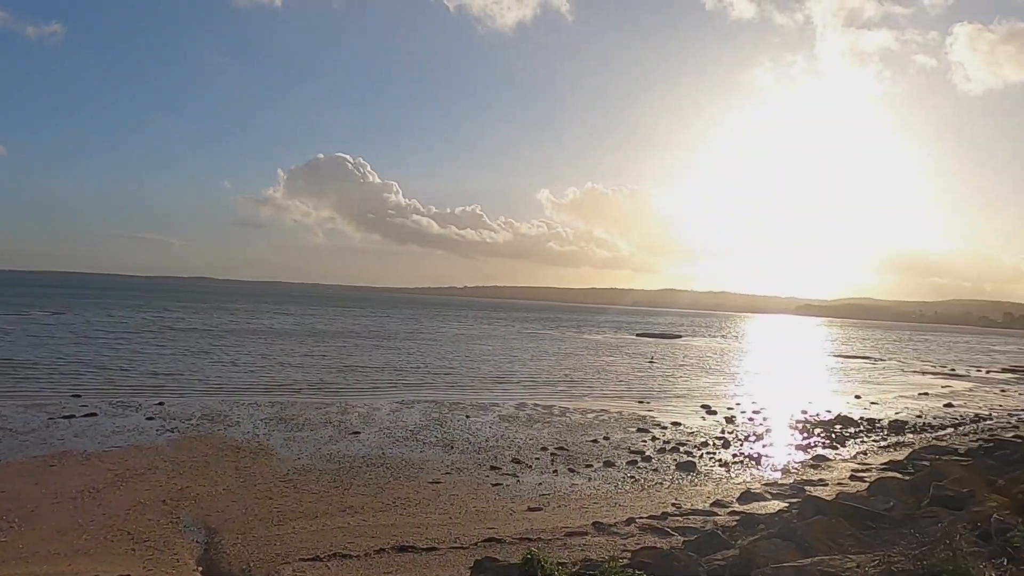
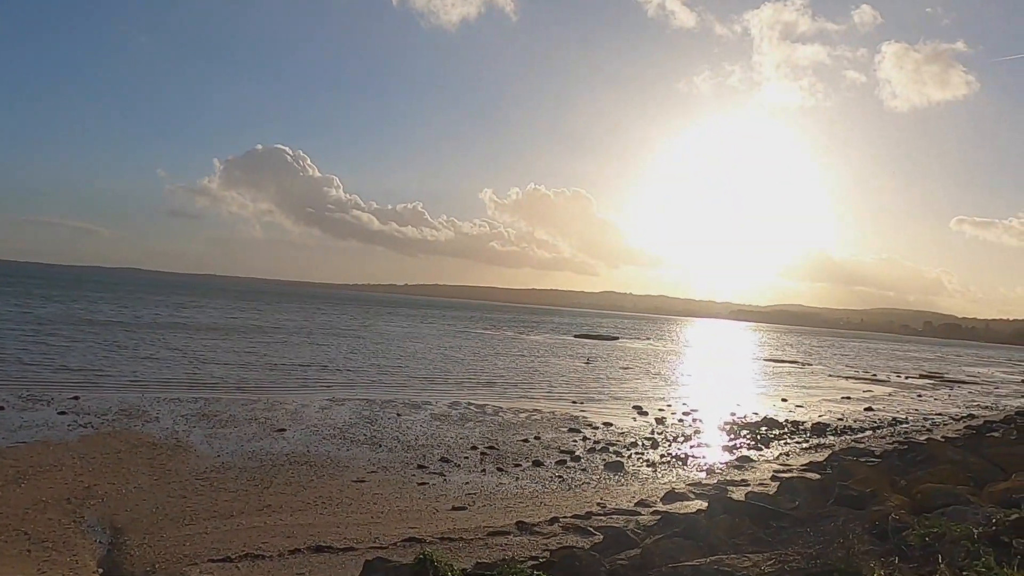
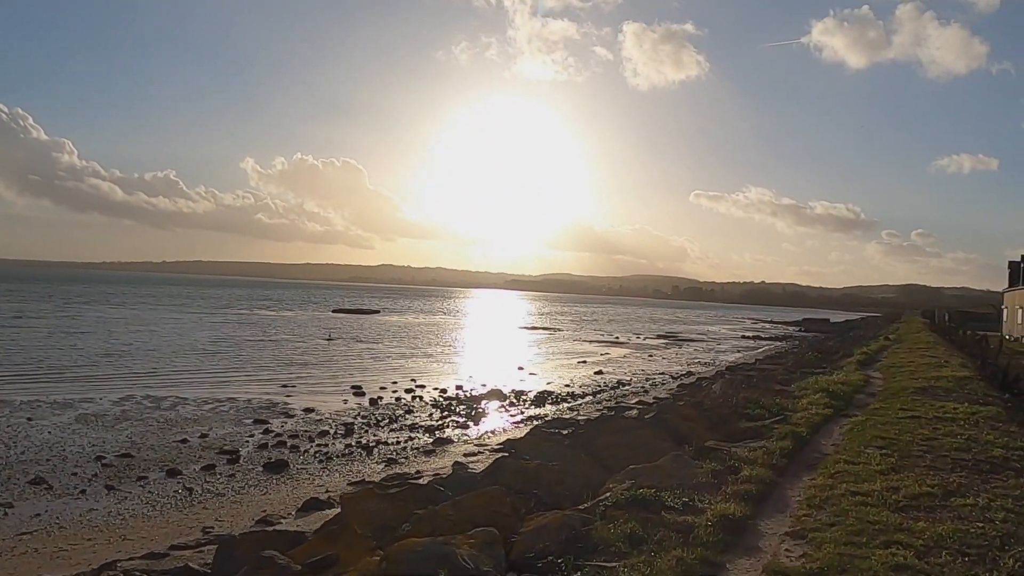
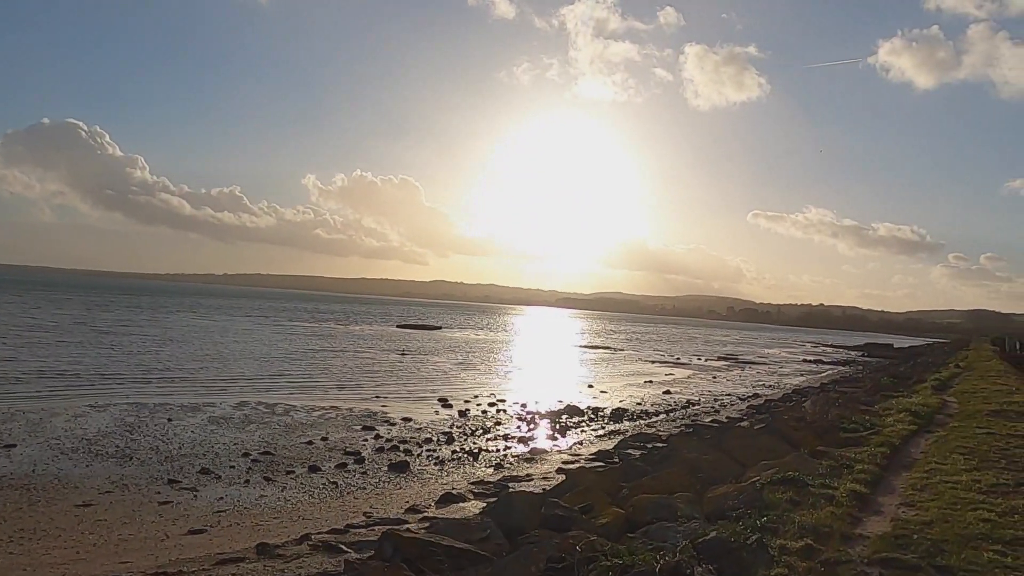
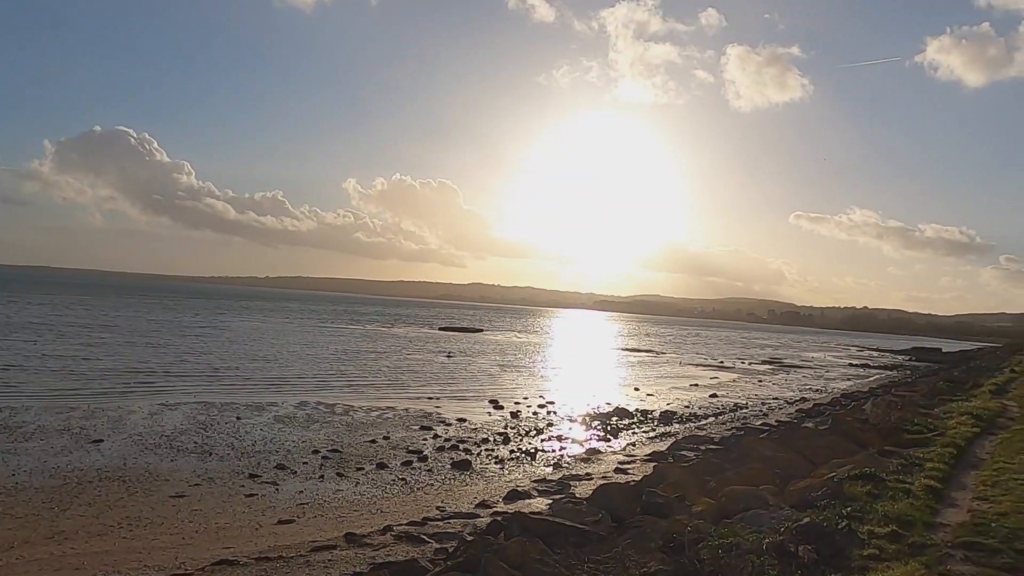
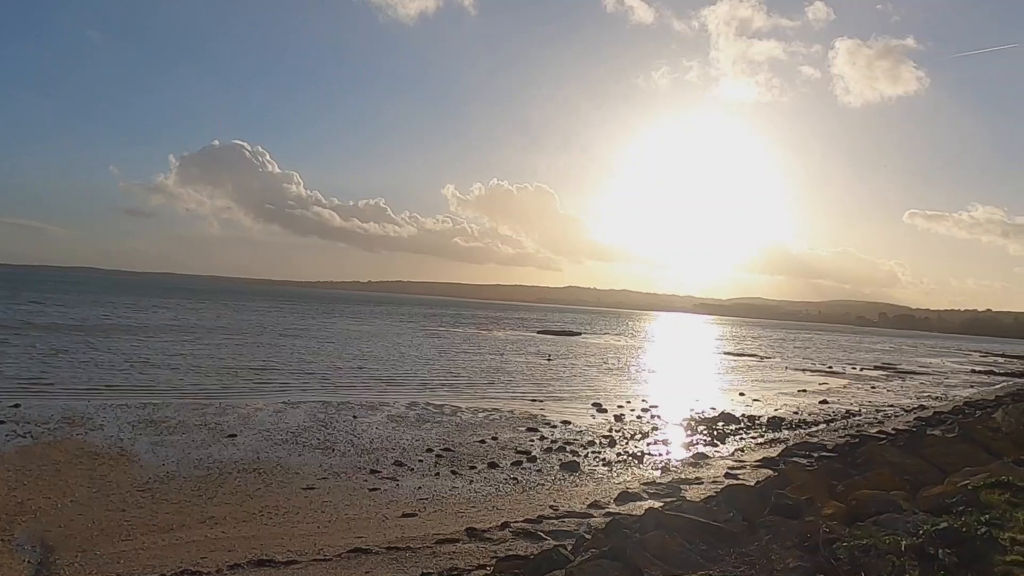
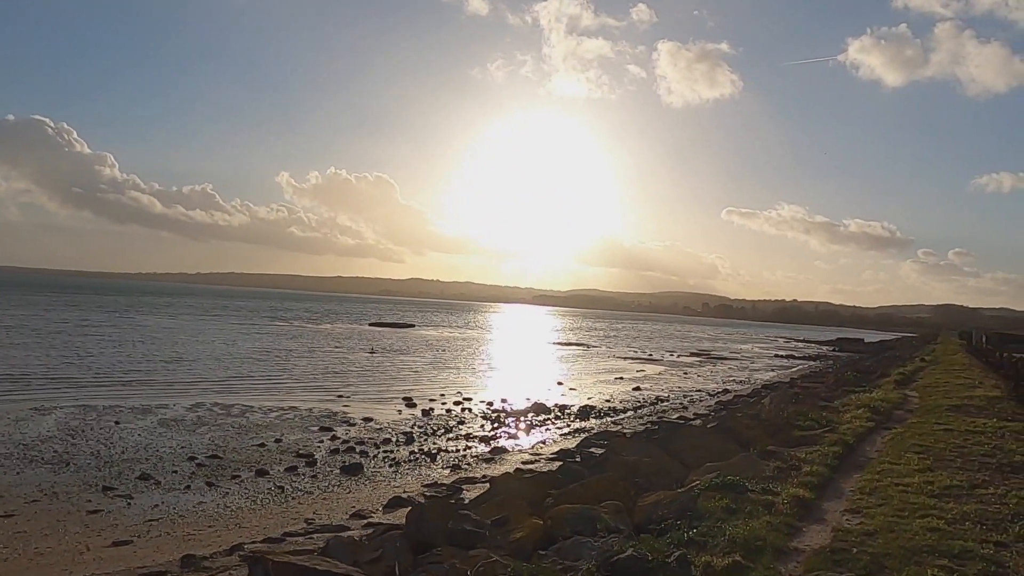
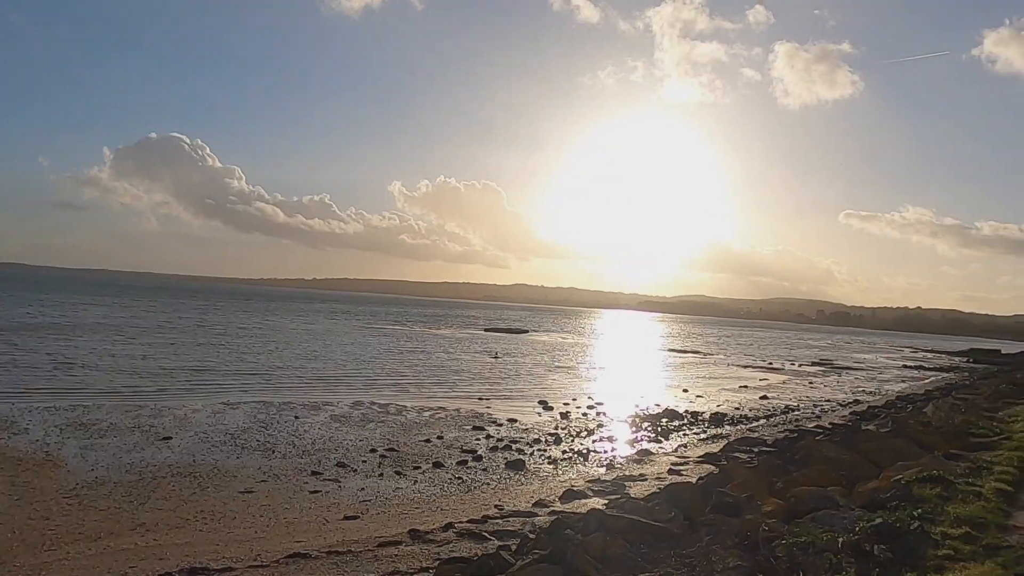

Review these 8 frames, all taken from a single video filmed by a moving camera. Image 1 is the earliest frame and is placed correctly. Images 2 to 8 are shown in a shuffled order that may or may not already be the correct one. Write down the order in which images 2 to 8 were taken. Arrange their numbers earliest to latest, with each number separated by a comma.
2, 6, 8, 5, 4, 7, 3
